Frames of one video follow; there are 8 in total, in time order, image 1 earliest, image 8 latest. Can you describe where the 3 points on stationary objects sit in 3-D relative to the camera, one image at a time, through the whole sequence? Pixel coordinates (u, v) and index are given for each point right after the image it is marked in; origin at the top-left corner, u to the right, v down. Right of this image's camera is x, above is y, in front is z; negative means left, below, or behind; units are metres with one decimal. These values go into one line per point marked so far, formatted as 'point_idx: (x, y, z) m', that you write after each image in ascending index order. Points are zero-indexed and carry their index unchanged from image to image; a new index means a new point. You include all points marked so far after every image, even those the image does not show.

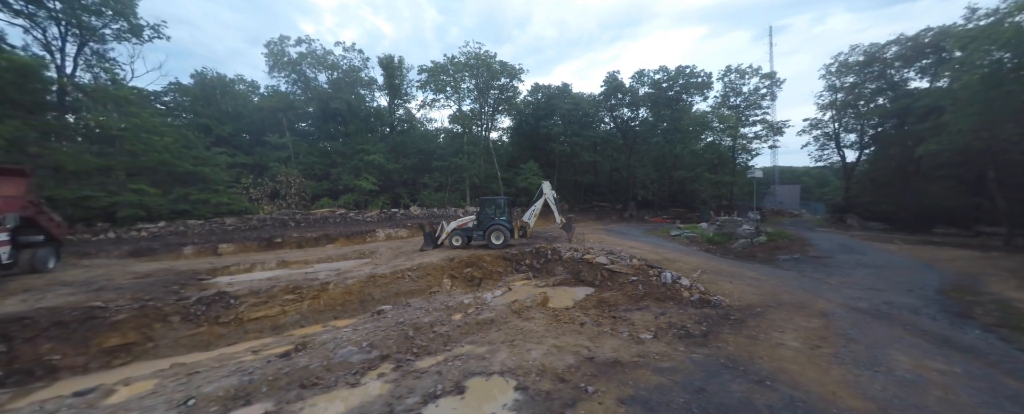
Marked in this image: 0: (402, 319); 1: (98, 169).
0: (-2.1, -2.1, +5.8) m
1: (-21.8, +2.0, +16.3) m
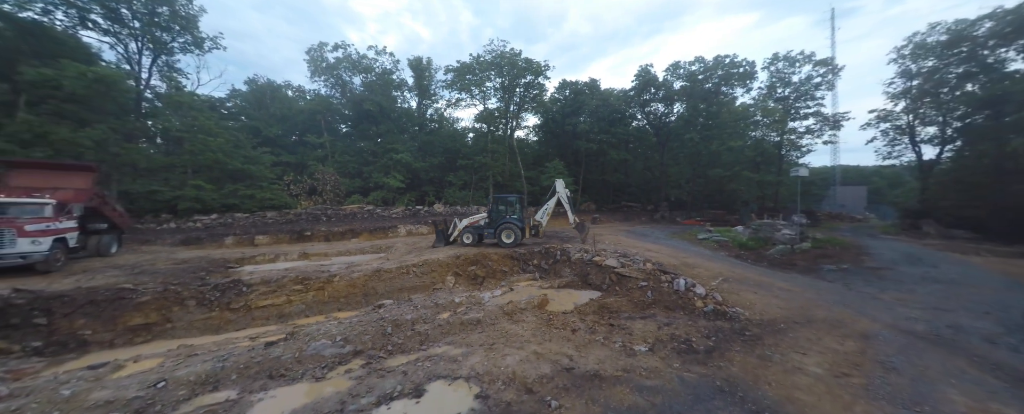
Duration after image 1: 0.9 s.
0: (-2.3, -2.0, +5.8) m
1: (-20.7, +2.4, +18.4) m
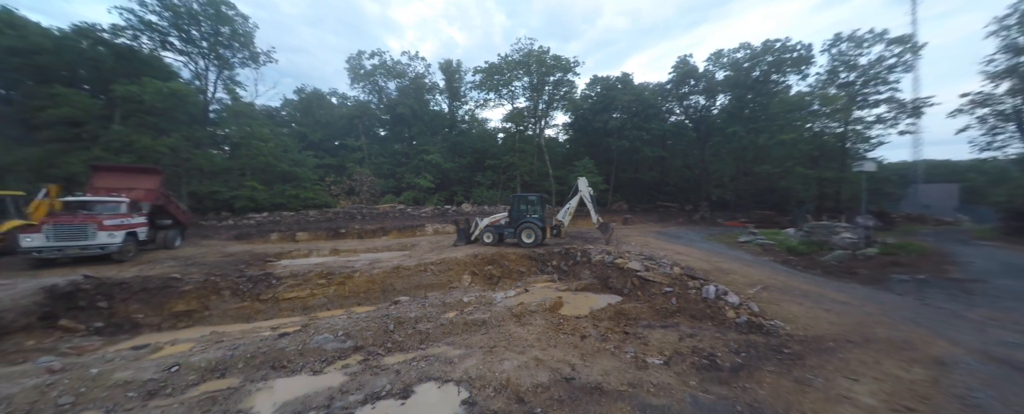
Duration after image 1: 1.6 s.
0: (-2.2, -2.0, +5.9) m
1: (-19.0, +2.4, +20.5) m
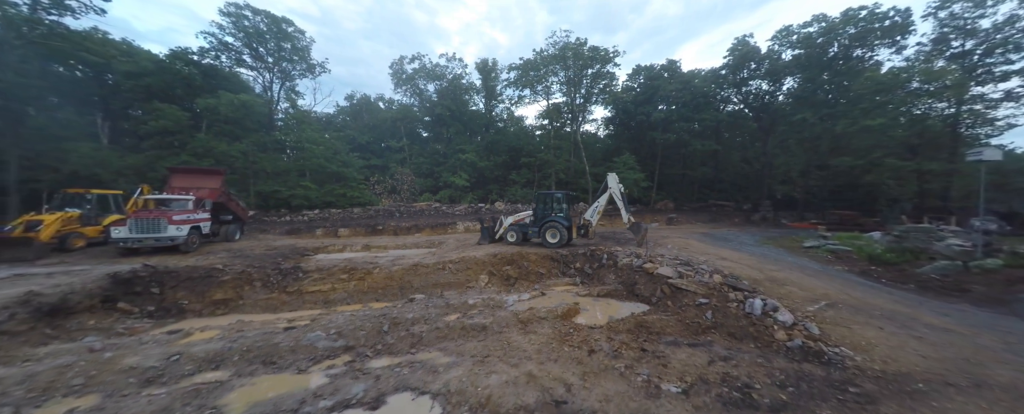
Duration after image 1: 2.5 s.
0: (-2.0, -1.9, +5.7) m
1: (-16.6, +2.6, +22.6) m
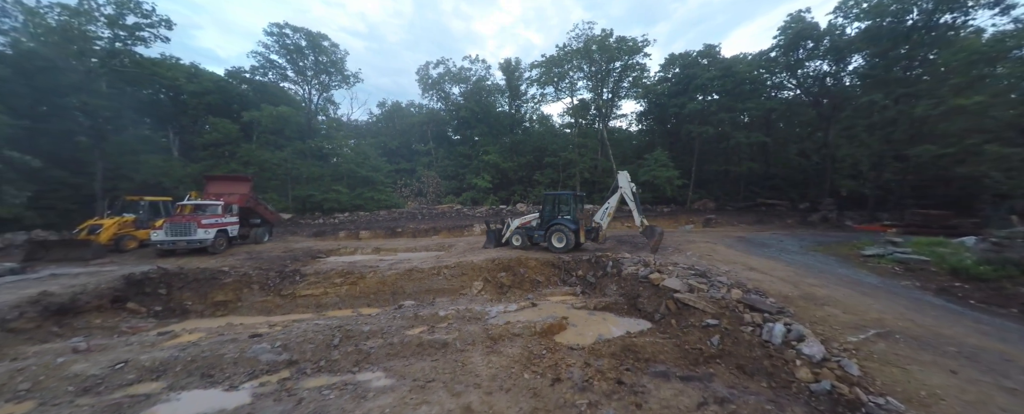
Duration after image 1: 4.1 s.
0: (-2.5, -2.0, +5.4) m
1: (-14.9, +2.3, +24.0) m
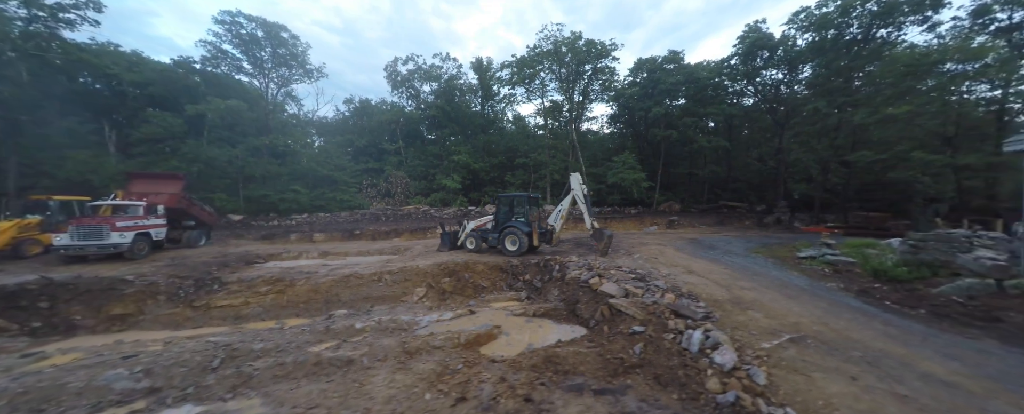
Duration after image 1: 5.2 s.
0: (-3.7, -2.0, +4.9) m
1: (-17.3, +2.3, +22.6) m
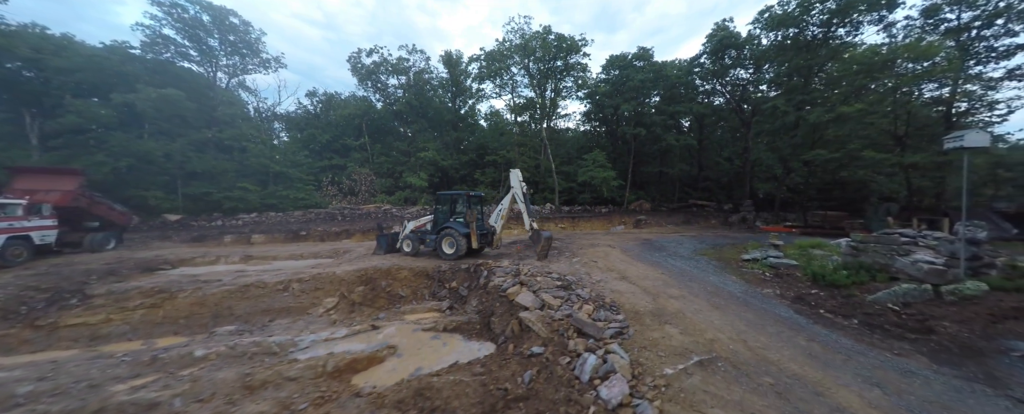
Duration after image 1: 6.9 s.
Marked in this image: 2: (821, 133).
0: (-5.4, -2.0, +4.0) m
1: (-19.7, +2.4, +21.0) m
2: (+16.6, +4.0, +16.5) m
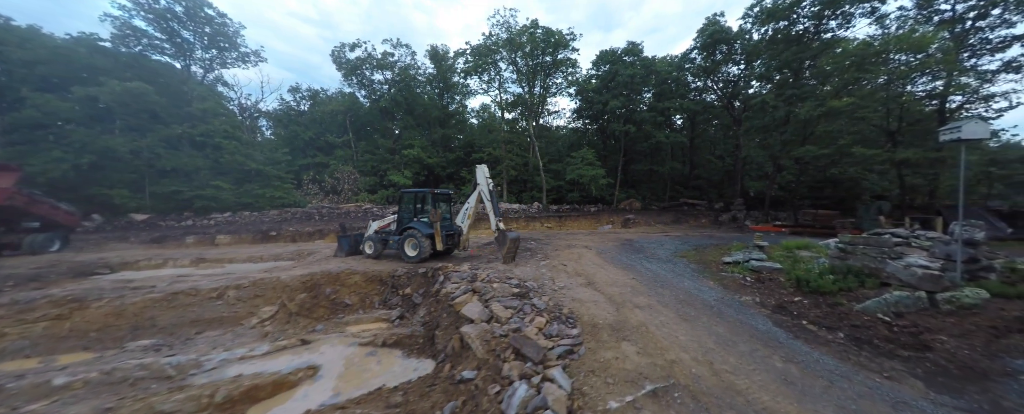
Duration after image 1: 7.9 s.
0: (-6.2, -2.0, +3.3) m
1: (-20.7, +2.4, +20.2) m
2: (+15.6, +4.1, +16.1) m
